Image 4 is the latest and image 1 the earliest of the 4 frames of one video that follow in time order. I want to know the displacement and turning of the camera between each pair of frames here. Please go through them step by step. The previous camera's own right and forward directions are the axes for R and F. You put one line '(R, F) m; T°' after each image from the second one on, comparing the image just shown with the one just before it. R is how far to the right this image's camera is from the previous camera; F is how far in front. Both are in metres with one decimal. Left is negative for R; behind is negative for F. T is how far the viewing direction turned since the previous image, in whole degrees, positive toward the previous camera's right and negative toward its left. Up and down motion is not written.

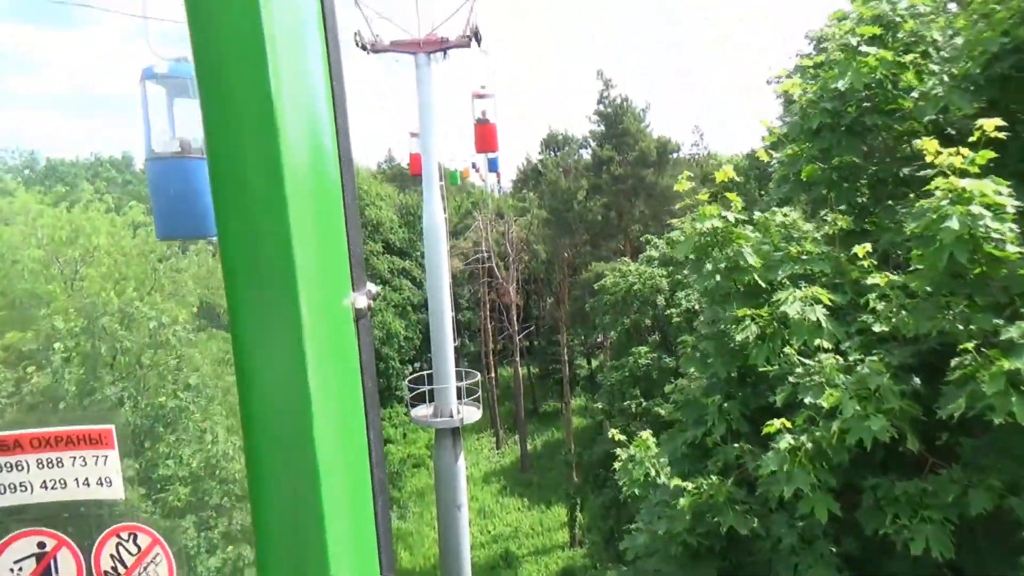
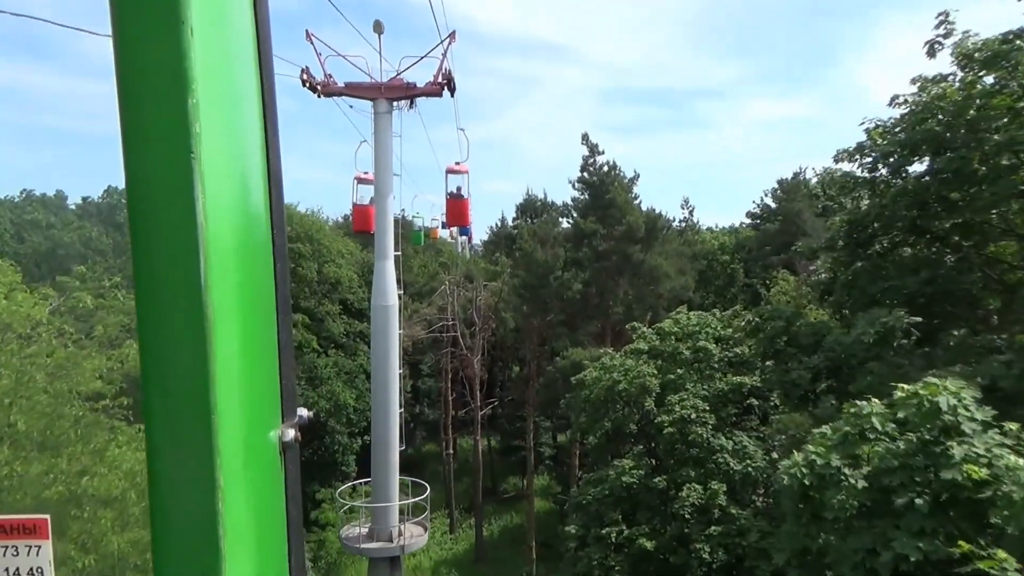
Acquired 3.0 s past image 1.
(0.0, +1.5) m; +2°
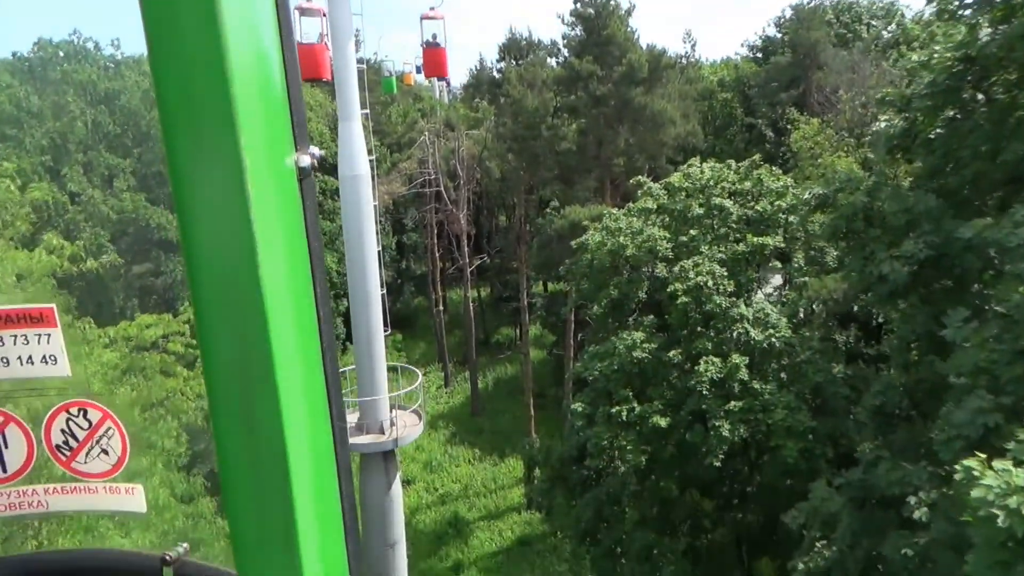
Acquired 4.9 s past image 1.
(-0.1, +0.9) m; +1°
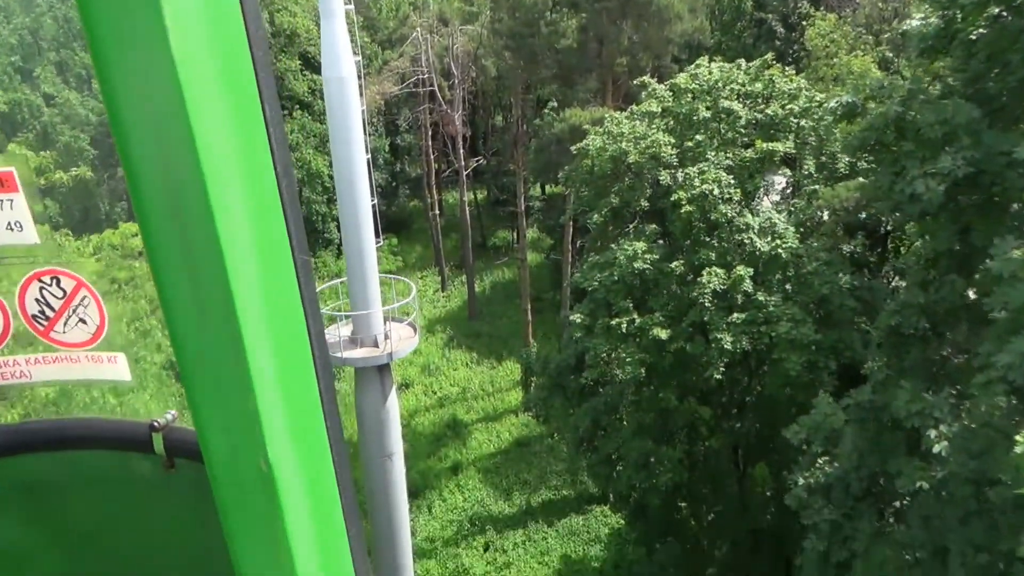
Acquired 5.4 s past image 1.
(0.0, +0.2) m; 0°
